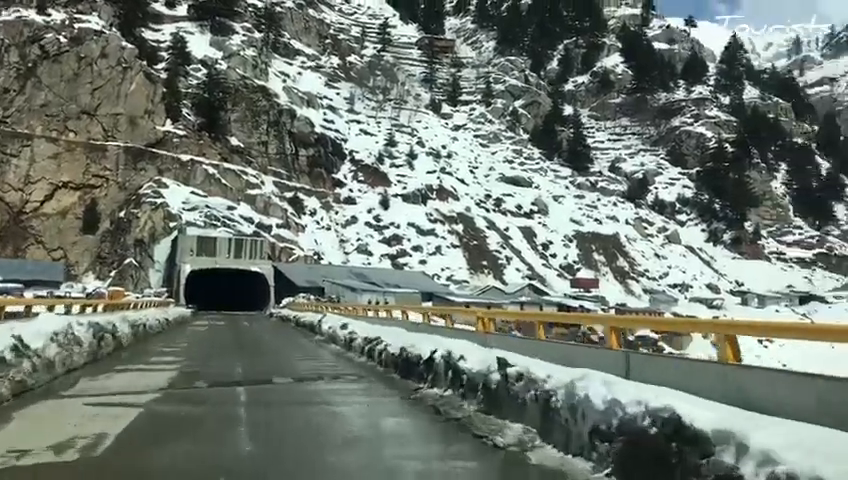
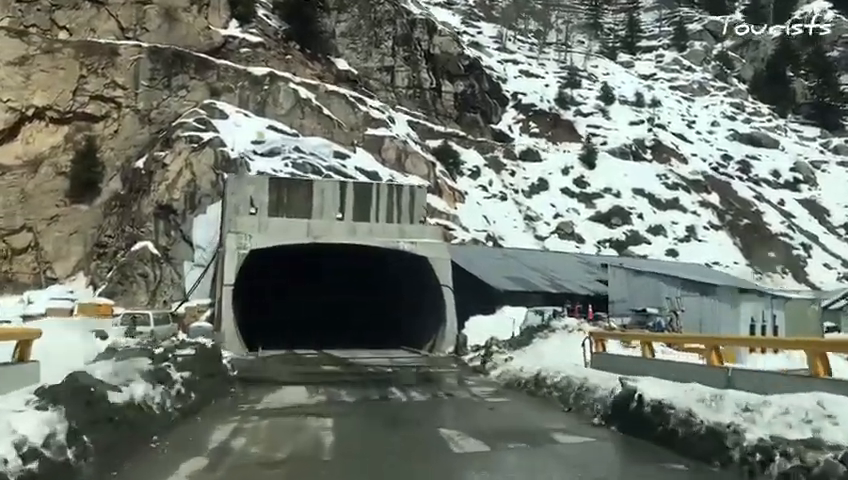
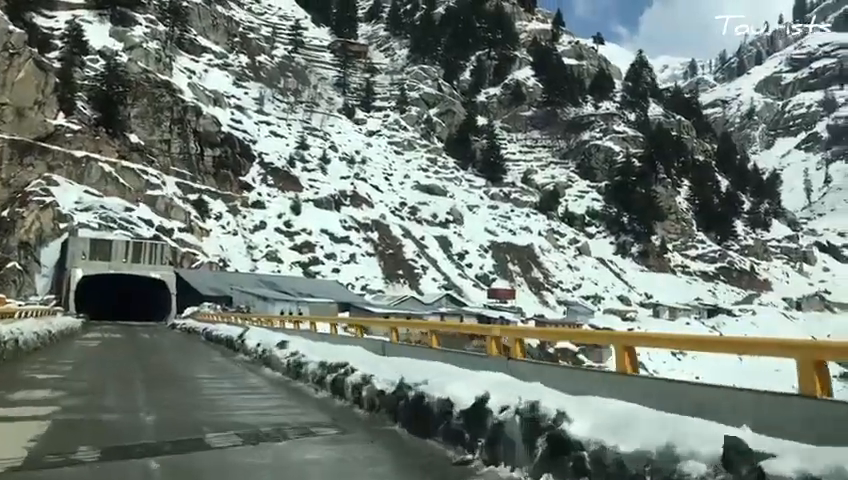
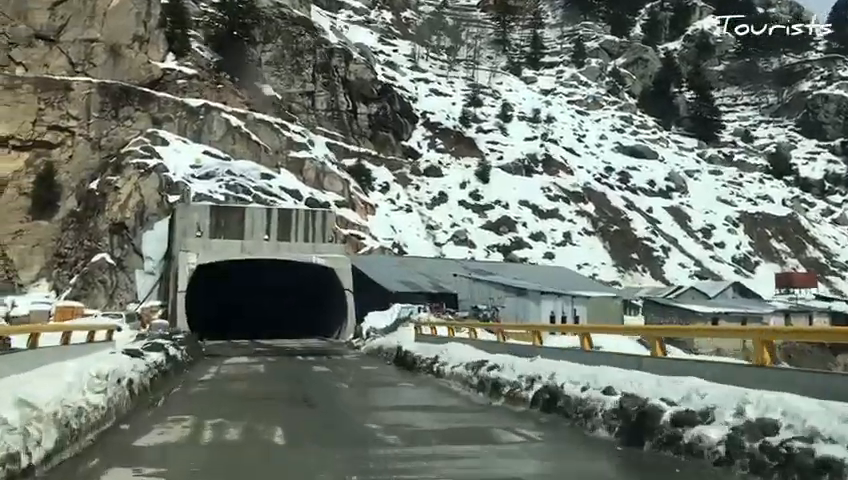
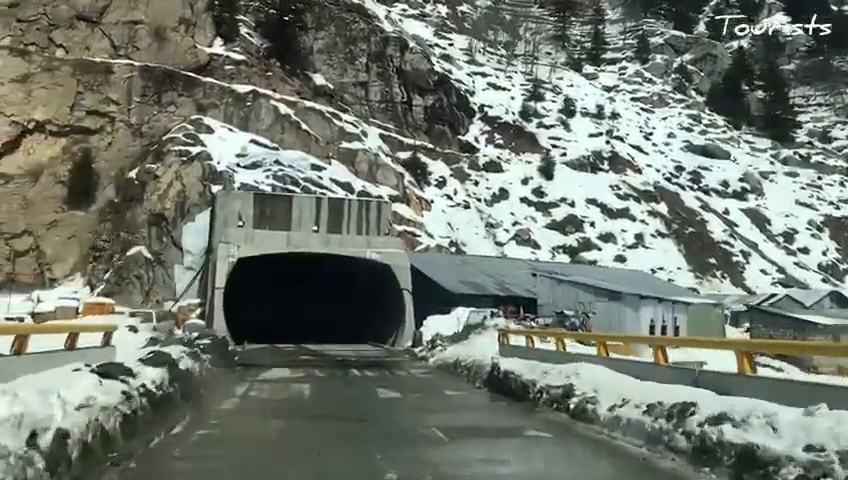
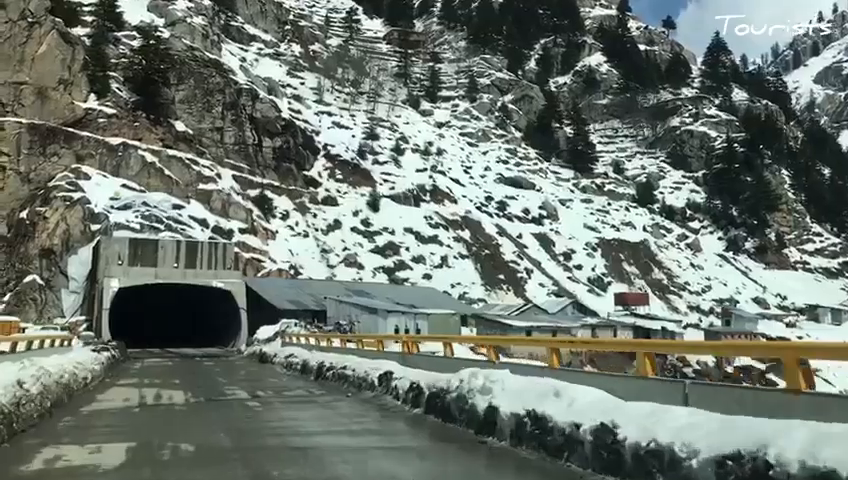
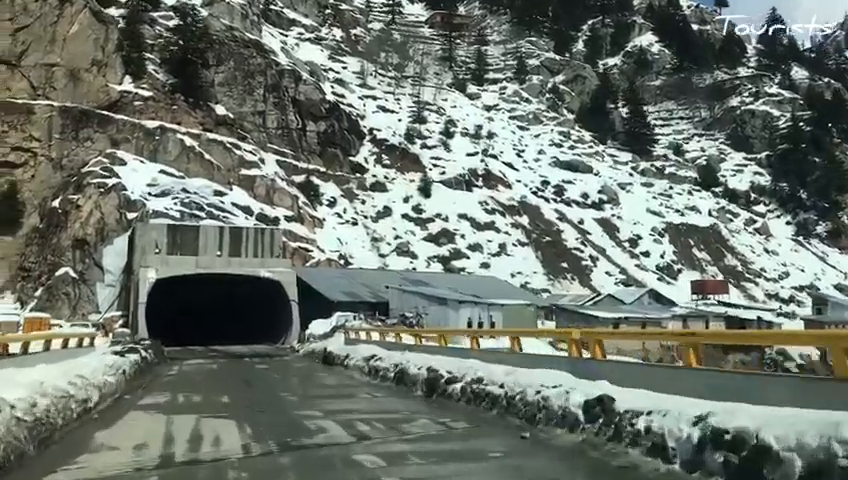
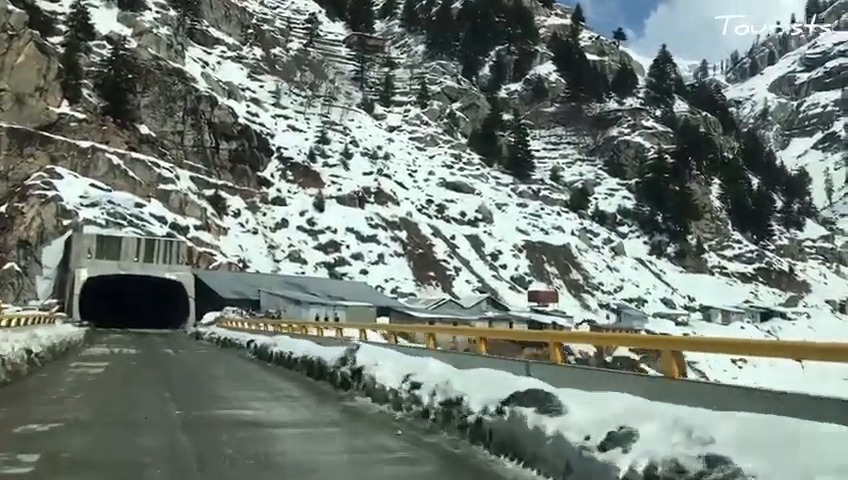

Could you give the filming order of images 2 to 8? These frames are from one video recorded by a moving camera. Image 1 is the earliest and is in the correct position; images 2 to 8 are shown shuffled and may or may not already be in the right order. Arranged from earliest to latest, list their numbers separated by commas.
3, 8, 6, 7, 4, 5, 2
